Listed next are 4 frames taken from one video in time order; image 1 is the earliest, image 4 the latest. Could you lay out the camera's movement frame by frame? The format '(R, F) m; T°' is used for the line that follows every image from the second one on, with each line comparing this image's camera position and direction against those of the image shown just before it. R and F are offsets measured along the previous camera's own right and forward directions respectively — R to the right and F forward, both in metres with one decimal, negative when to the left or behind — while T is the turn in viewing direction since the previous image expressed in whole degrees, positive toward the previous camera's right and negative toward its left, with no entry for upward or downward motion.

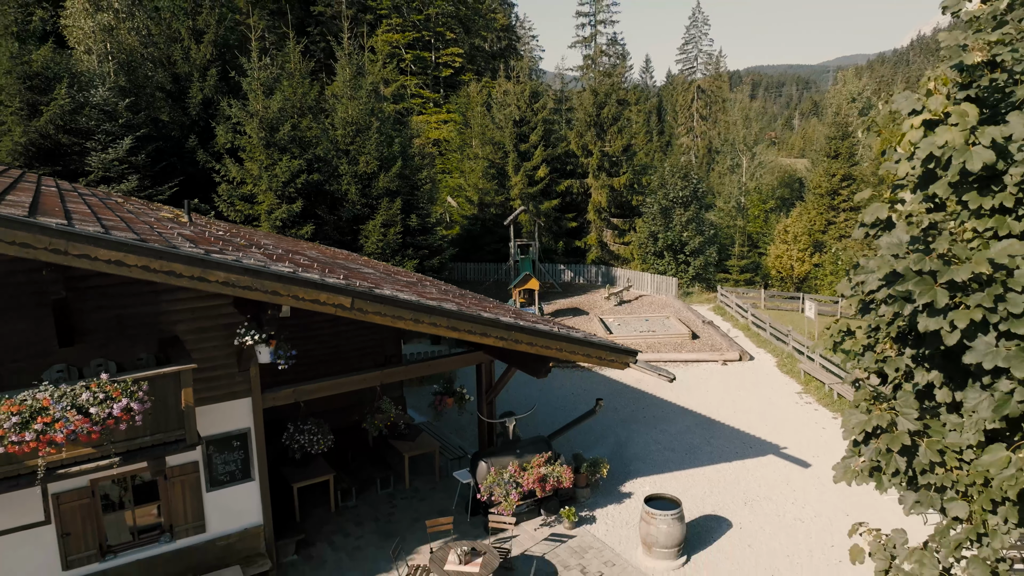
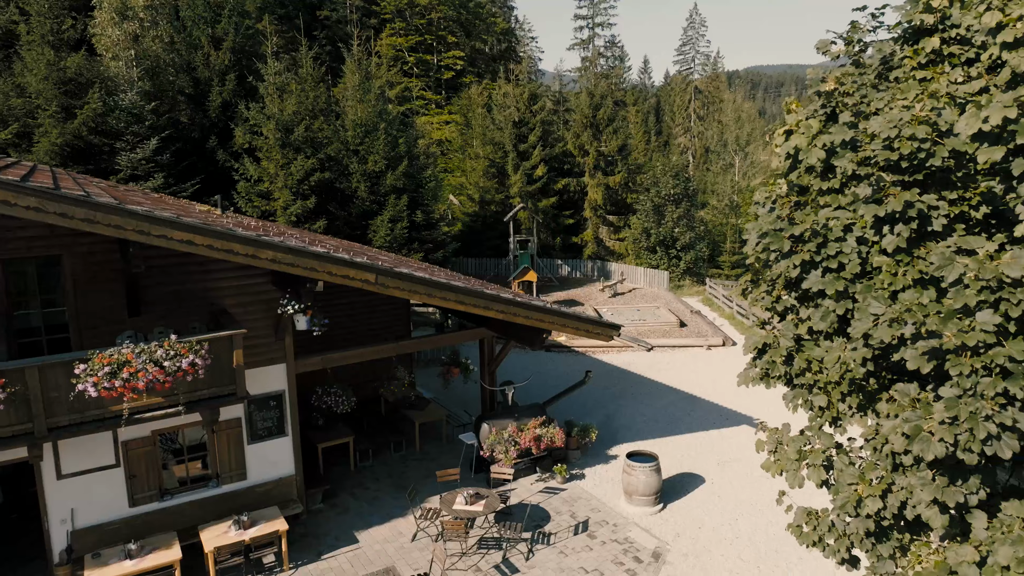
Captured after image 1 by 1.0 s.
(0.0, -1.4) m; 0°
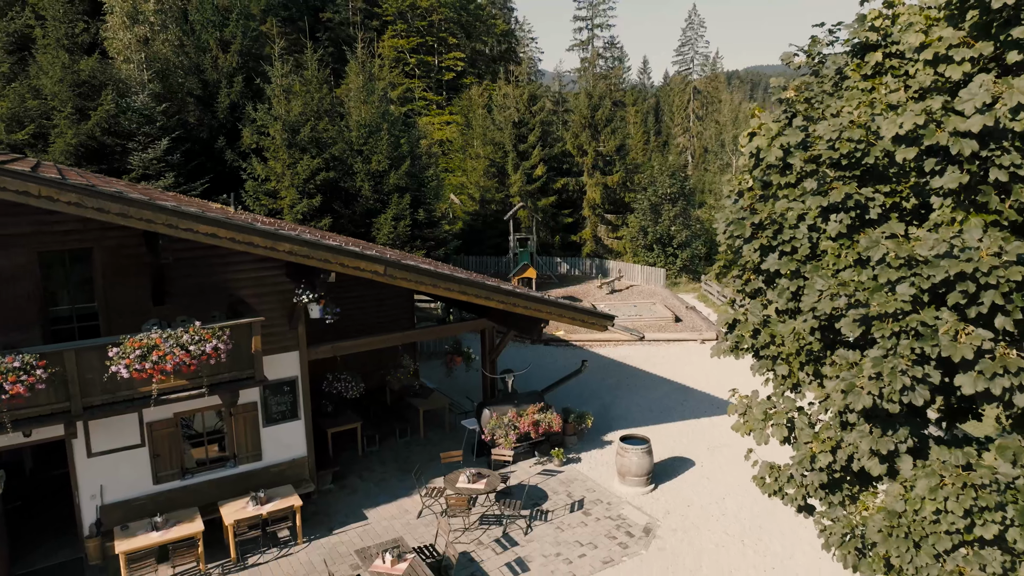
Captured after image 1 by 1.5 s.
(0.0, -0.6) m; 0°
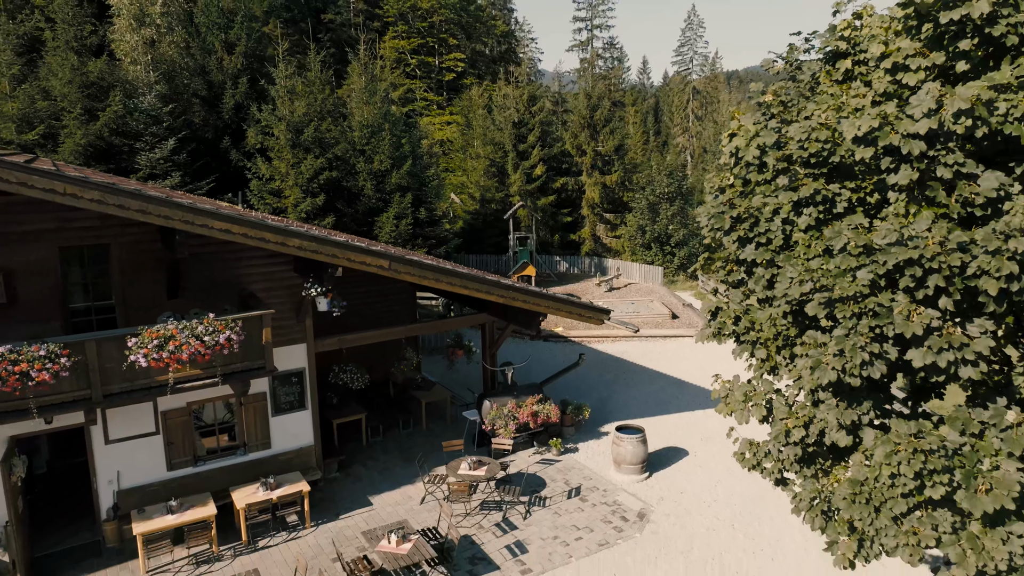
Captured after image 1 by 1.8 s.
(0.0, -0.4) m; 0°
